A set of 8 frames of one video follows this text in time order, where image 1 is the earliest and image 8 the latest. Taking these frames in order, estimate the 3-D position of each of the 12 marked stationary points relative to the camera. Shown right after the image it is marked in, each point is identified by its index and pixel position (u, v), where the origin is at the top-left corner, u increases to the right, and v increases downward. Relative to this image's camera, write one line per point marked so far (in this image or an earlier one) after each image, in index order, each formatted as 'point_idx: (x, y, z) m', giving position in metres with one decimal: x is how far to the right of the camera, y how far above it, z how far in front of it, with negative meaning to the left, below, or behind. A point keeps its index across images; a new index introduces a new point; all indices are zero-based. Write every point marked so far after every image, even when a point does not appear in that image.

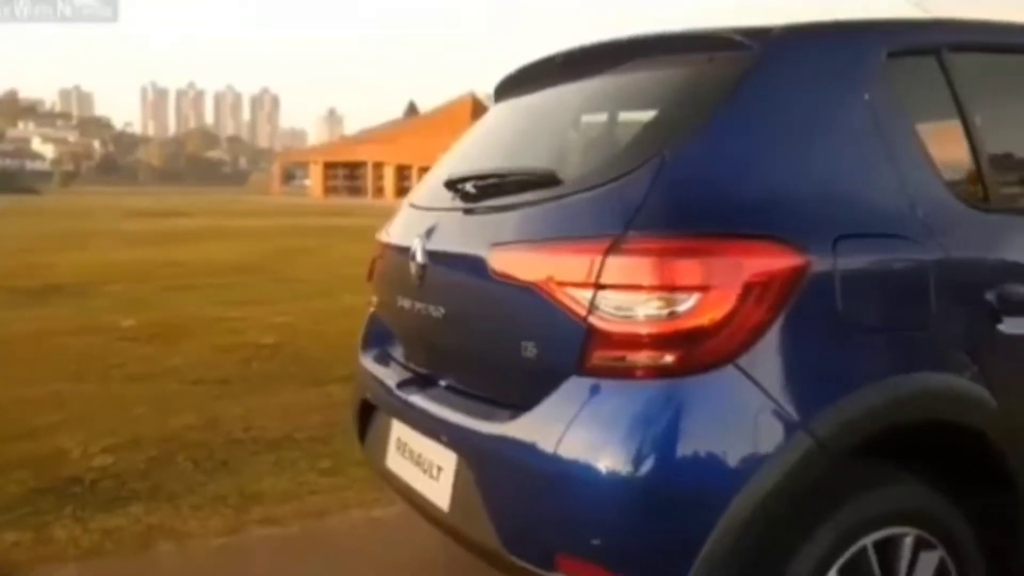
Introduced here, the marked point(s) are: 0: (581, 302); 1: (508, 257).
0: (+0.2, 0.0, +2.3) m
1: (0.0, +0.1, +2.4) m
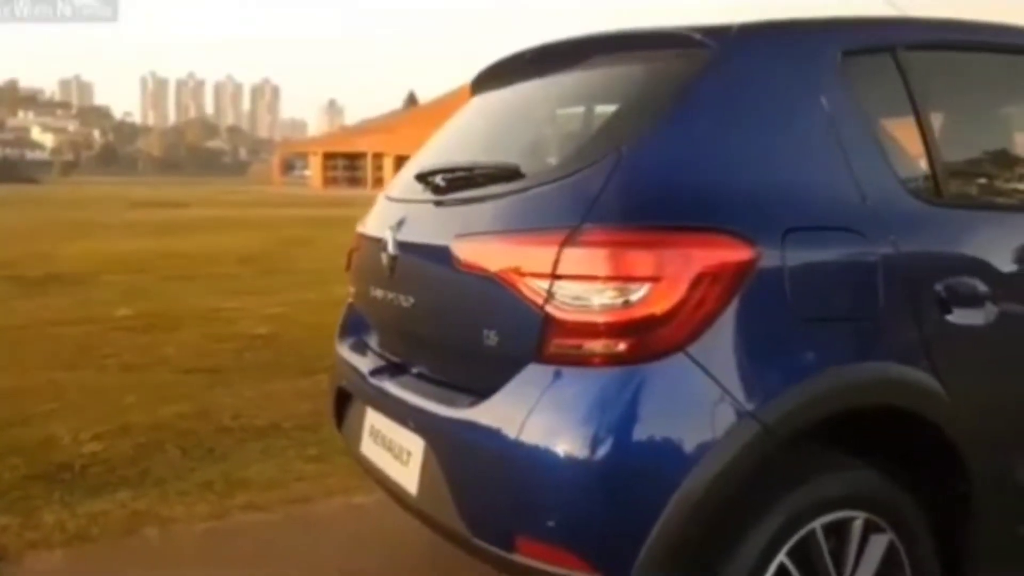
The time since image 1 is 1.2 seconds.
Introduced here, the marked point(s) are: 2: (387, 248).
0: (+0.1, 0.0, +2.3) m
1: (-0.1, +0.1, +2.5) m
2: (-0.4, +0.1, +2.9) m
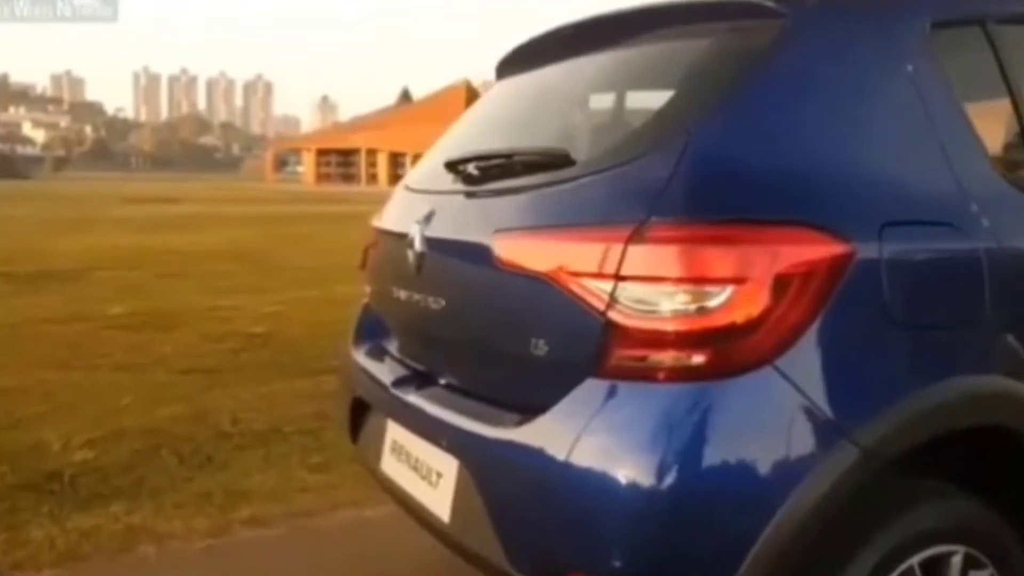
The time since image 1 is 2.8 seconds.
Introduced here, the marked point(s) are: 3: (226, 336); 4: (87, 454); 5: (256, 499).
0: (+0.2, 0.0, +2.0) m
1: (0.0, +0.1, +2.2) m
2: (-0.3, +0.1, +2.6) m
3: (-1.5, -0.2, +5.4) m
4: (-2.0, -0.8, +4.8) m
5: (-1.2, -1.0, +4.6) m
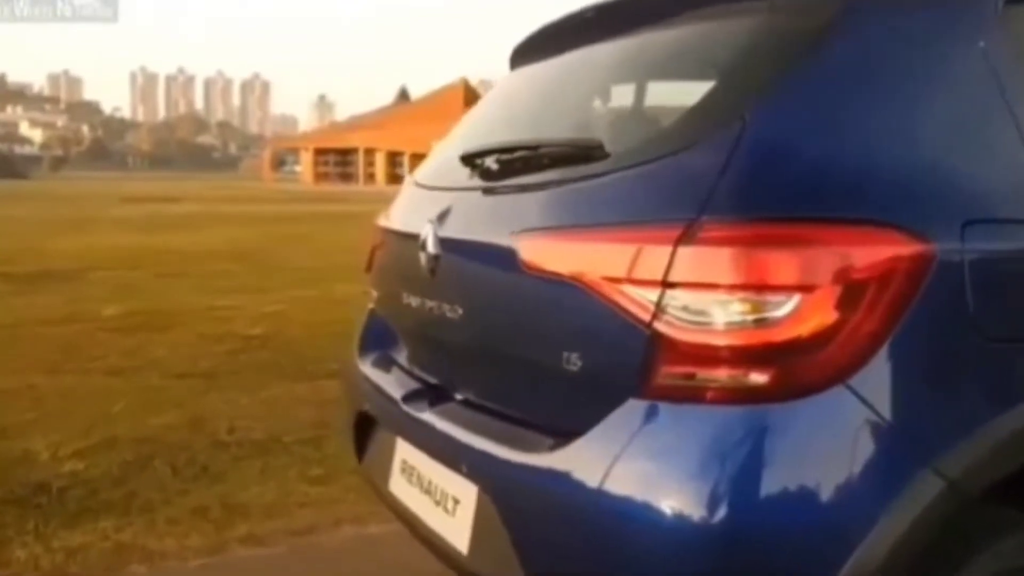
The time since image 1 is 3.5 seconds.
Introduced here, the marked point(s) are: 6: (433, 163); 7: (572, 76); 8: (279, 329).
0: (+0.2, 0.0, +1.8) m
1: (+0.1, +0.1, +2.0) m
2: (-0.2, +0.1, +2.4) m
3: (-1.5, -0.2, +5.2) m
4: (-2.0, -0.8, +4.6) m
5: (-1.1, -1.0, +4.3) m
6: (-0.2, +0.4, +2.8) m
7: (+0.2, +0.6, +2.6) m
8: (-1.2, -0.2, +5.3) m
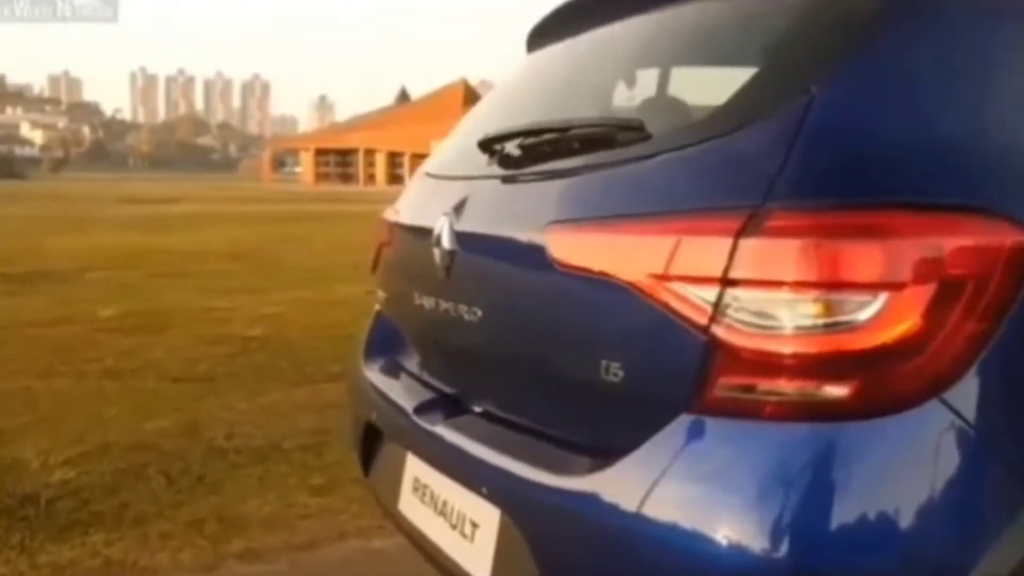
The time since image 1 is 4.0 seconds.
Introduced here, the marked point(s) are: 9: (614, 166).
0: (+0.3, 0.0, +1.6) m
1: (+0.1, +0.1, +1.8) m
2: (-0.2, +0.1, +2.1) m
3: (-1.4, -0.3, +5.0) m
4: (-1.9, -0.8, +4.3) m
5: (-1.1, -1.0, +4.1) m
6: (-0.2, +0.4, +2.6) m
7: (+0.2, +0.6, +2.4) m
8: (-1.2, -0.2, +5.1) m
9: (+0.2, +0.2, +1.8) m
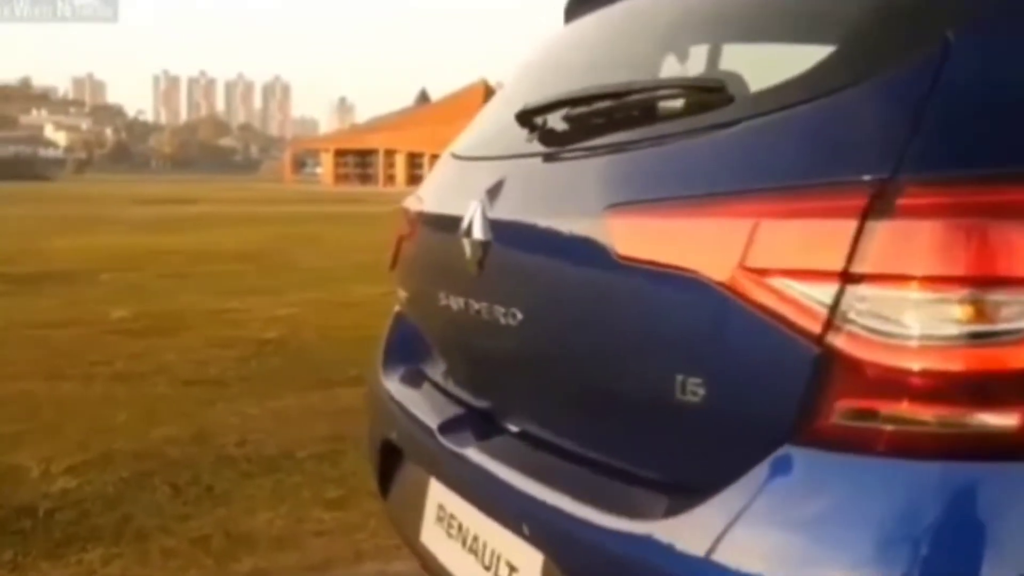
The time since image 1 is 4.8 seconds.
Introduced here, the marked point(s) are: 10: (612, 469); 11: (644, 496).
0: (+0.4, 0.0, +1.3) m
1: (+0.2, +0.1, +1.4) m
2: (-0.1, +0.1, +1.8) m
3: (-1.3, -0.2, +4.7) m
4: (-1.8, -0.8, +4.1) m
5: (-0.9, -1.0, +3.8) m
6: (-0.1, +0.4, +2.3) m
7: (+0.3, +0.6, +2.1) m
8: (-1.0, -0.2, +4.8) m
9: (+0.2, +0.2, +1.5) m
10: (+0.2, -0.3, +1.6) m
11: (+0.2, -0.3, +1.5) m
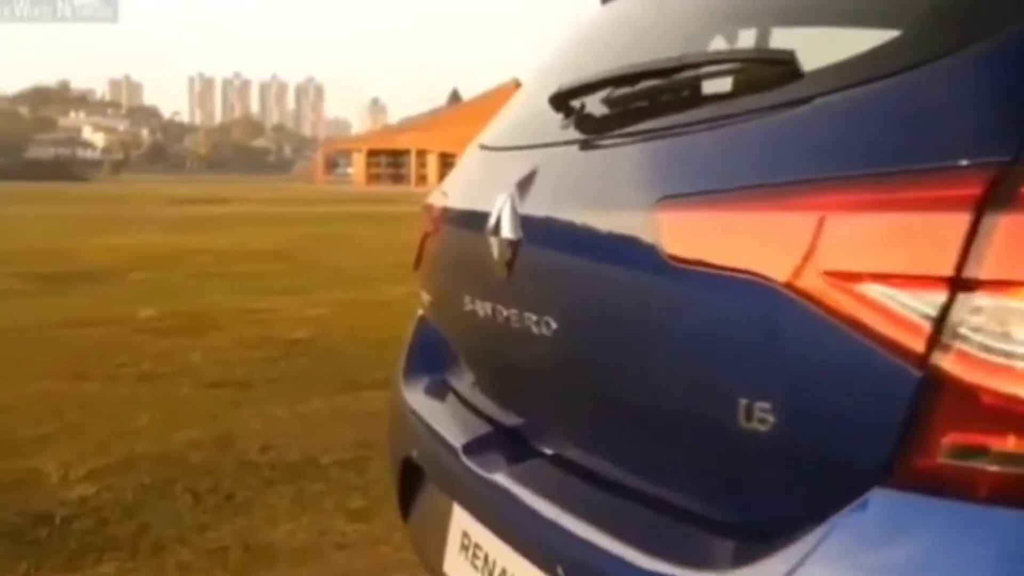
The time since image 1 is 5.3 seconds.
0: (+0.4, 0.0, +1.1) m
1: (+0.2, +0.1, +1.2) m
2: (0.0, +0.1, +1.6) m
3: (-1.1, -0.3, +4.5) m
4: (-1.7, -0.8, +3.9) m
5: (-0.8, -1.0, +3.6) m
6: (0.0, +0.3, +2.1) m
7: (+0.4, +0.6, +1.9) m
8: (-0.9, -0.2, +4.7) m
9: (+0.3, +0.2, +1.3) m
10: (+0.2, -0.3, +1.4) m
11: (+0.2, -0.3, +1.3) m
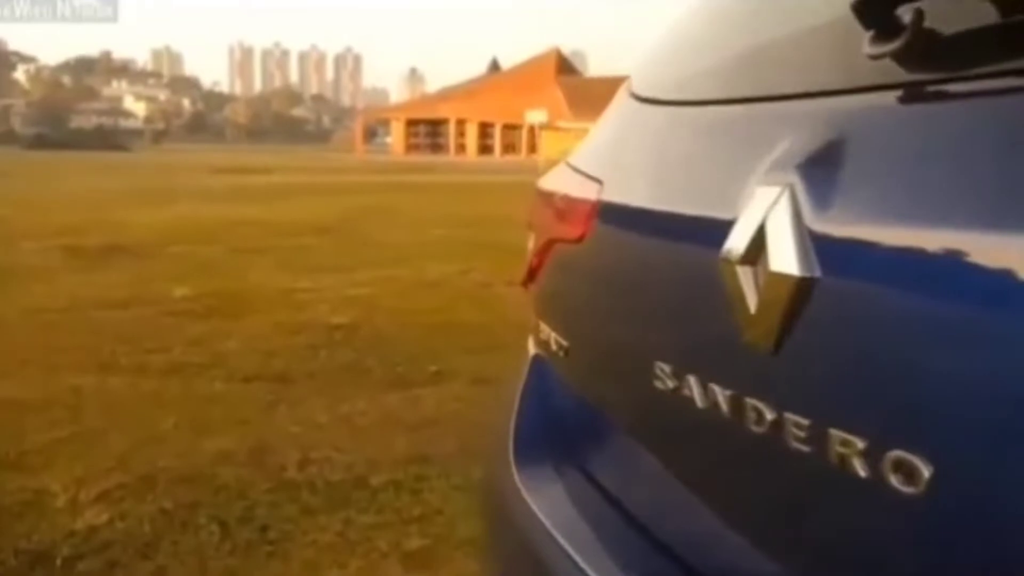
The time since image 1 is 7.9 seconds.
0: (+0.6, -0.1, +0.3) m
1: (+0.4, 0.0, +0.5) m
2: (+0.2, 0.0, +0.9) m
3: (-0.8, -0.2, +3.8) m
4: (-1.4, -0.8, +3.3) m
5: (-0.5, -1.0, +2.9) m
6: (+0.2, +0.3, +1.3) m
7: (+0.6, +0.5, +1.1) m
8: (-0.6, -0.2, +3.9) m
9: (+0.5, +0.1, +0.5) m
10: (+0.4, -0.4, +0.6) m
11: (+0.4, -0.4, +0.6) m
